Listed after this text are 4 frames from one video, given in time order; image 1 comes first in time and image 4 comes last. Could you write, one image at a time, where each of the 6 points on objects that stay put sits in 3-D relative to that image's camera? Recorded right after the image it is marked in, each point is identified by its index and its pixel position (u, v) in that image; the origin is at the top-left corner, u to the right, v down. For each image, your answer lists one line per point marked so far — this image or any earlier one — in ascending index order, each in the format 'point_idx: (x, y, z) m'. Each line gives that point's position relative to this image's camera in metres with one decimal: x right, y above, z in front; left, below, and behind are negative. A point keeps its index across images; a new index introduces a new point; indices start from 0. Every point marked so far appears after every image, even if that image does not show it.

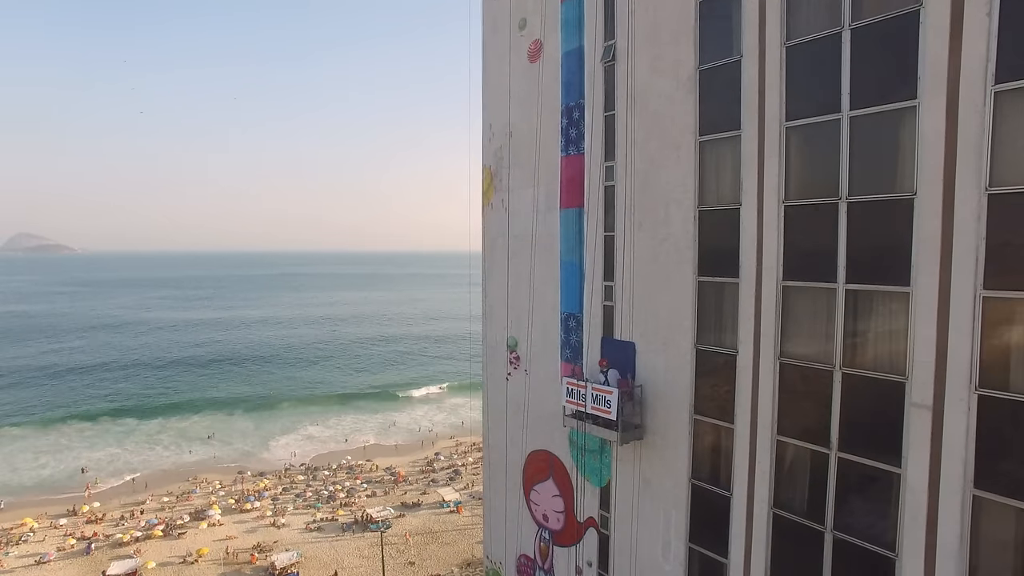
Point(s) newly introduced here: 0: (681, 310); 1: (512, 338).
0: (+2.6, -0.3, +10.4) m
1: (0.0, -1.0, +14.2) m
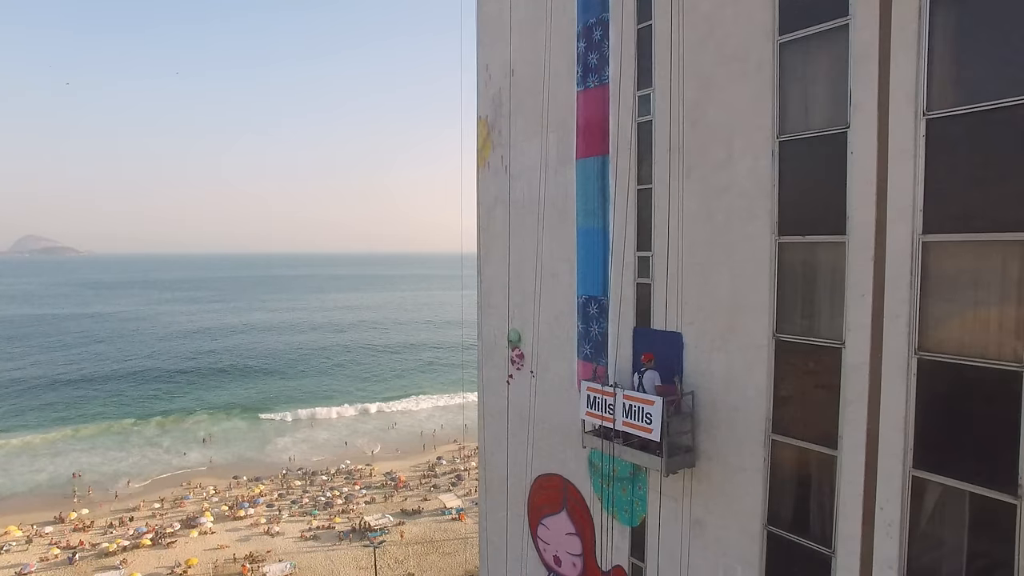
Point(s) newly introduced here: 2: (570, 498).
0: (+2.6, 0.0, +7.3) m
1: (0.0, -0.7, +11.2) m
2: (+0.9, -3.1, +10.1) m
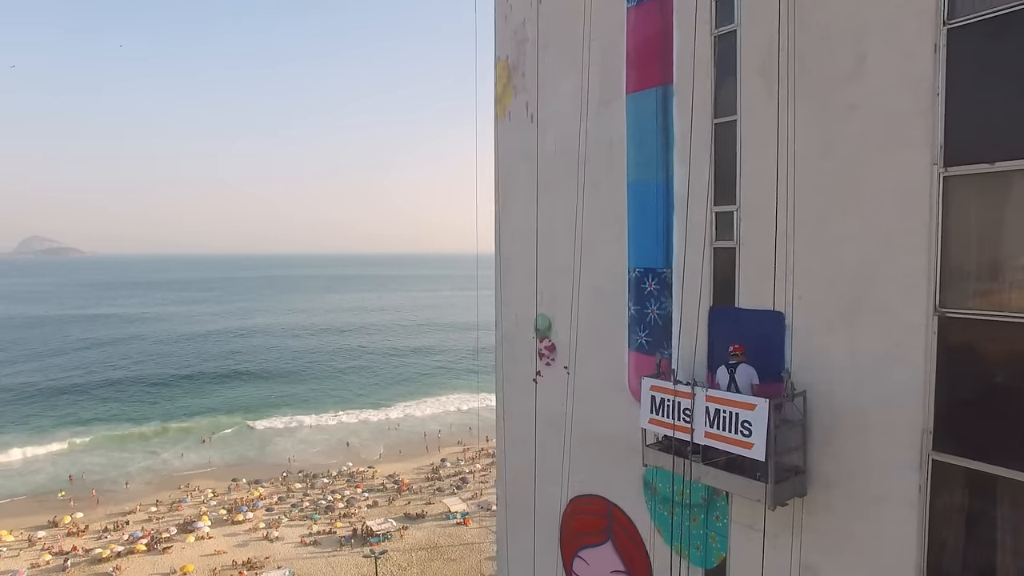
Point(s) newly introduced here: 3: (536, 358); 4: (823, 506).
0: (+2.9, +0.4, +5.2) m
1: (+0.4, -0.4, +9.1) m
2: (+1.2, -2.8, +7.9) m
3: (+0.3, -0.9, +9.2) m
4: (+2.6, -1.8, +5.7) m
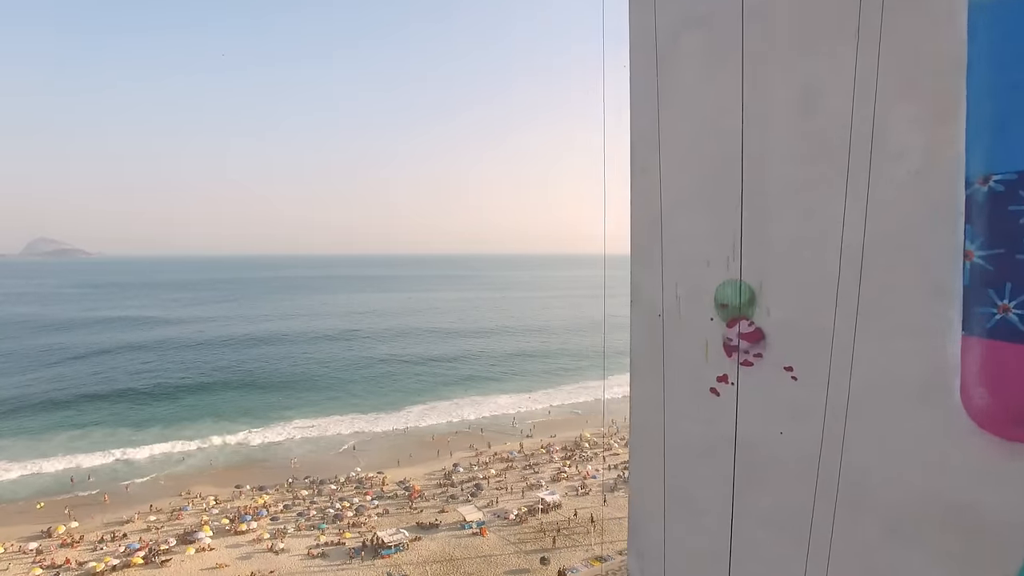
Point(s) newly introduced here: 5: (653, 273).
0: (+4.3, +0.8, +1.4) m
1: (+1.8, +0.1, +5.3) m
2: (+2.6, -2.3, +4.1) m
3: (+1.7, -0.5, +5.4) m
4: (+3.9, -1.4, +1.9) m
5: (+1.2, +0.2, +6.2) m
